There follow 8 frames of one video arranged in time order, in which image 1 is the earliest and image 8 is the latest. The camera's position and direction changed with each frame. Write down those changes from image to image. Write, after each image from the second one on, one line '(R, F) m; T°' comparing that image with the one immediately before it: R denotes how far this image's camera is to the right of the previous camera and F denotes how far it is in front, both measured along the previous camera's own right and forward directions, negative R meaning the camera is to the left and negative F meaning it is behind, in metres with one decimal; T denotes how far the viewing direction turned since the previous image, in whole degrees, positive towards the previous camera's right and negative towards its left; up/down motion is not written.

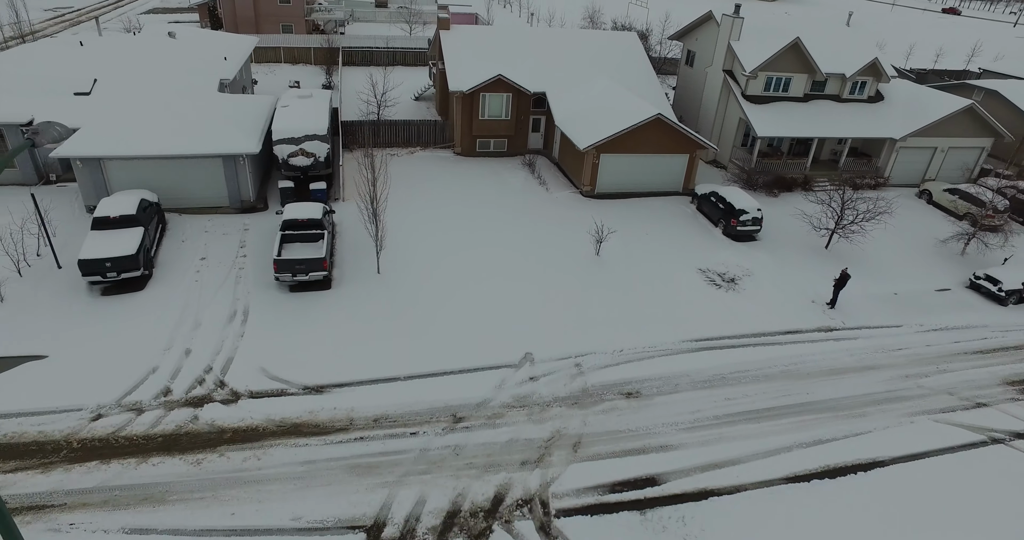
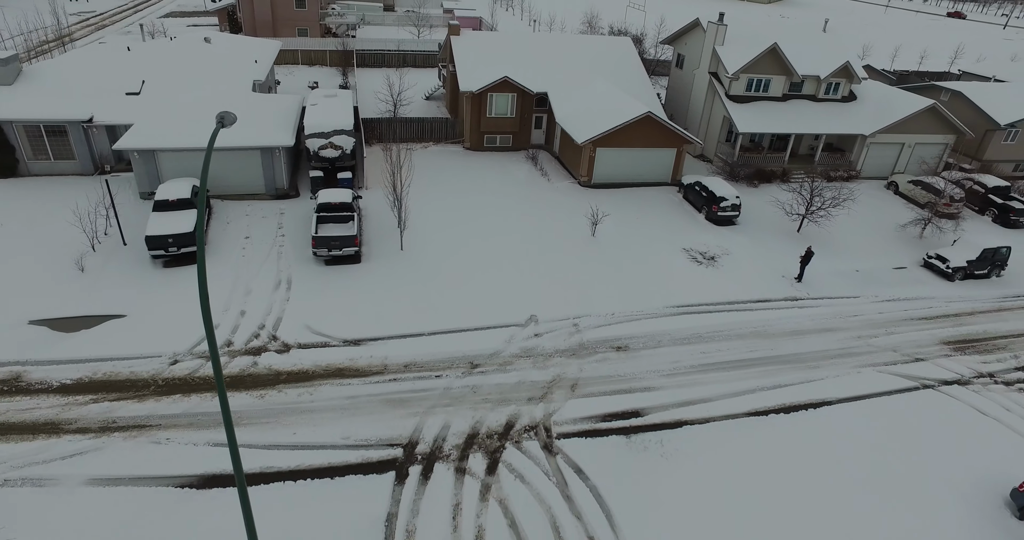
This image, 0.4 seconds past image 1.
(-0.1, -2.3) m; 0°
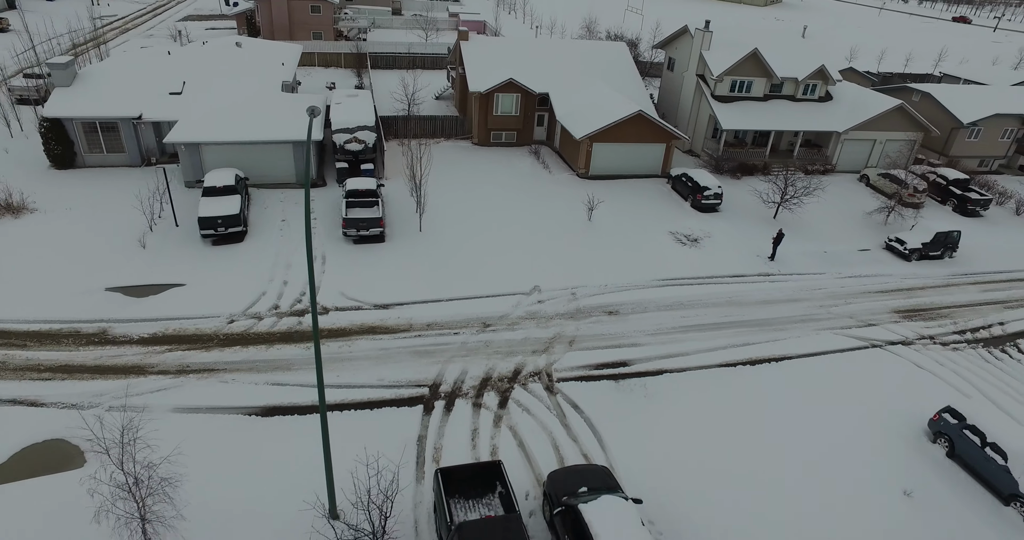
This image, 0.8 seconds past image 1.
(-0.1, -2.4) m; 0°
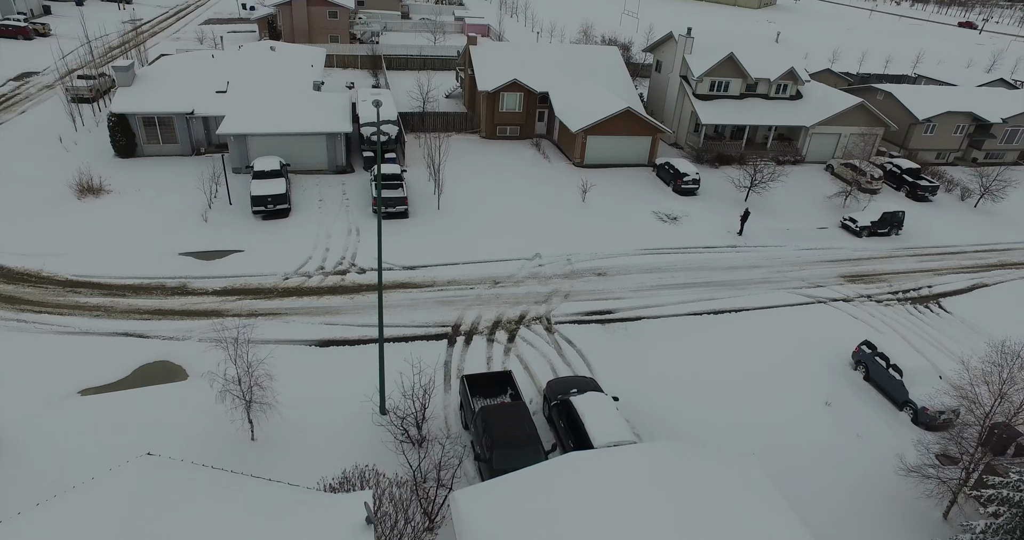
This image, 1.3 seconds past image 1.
(-0.1, -3.5) m; 0°
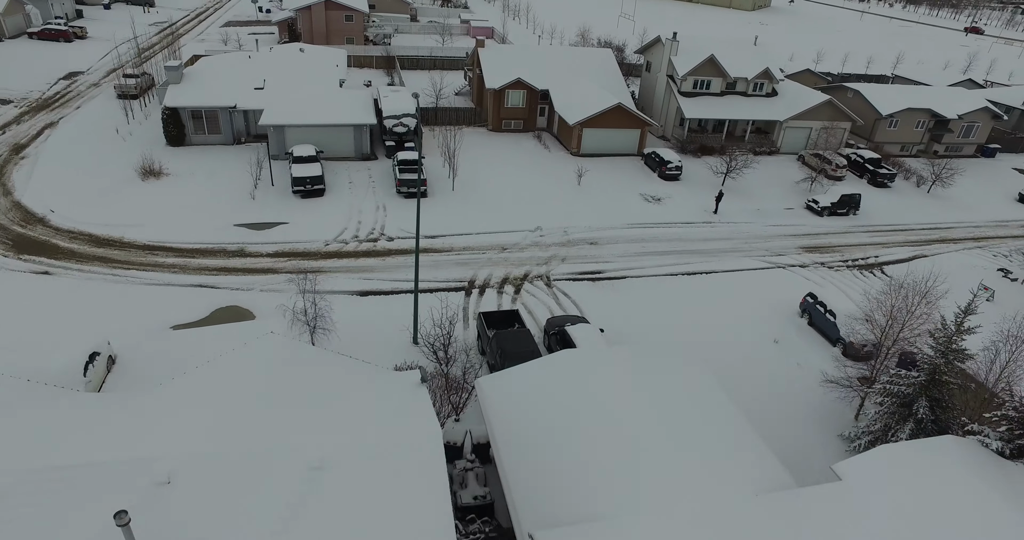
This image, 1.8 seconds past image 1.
(-0.1, -3.6) m; 0°
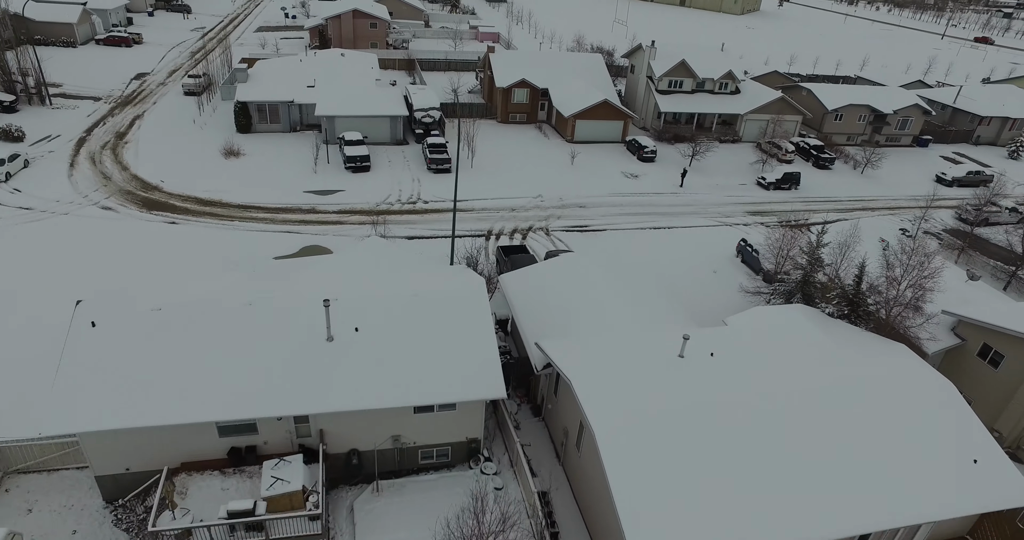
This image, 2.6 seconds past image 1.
(-0.3, -7.0) m; 0°
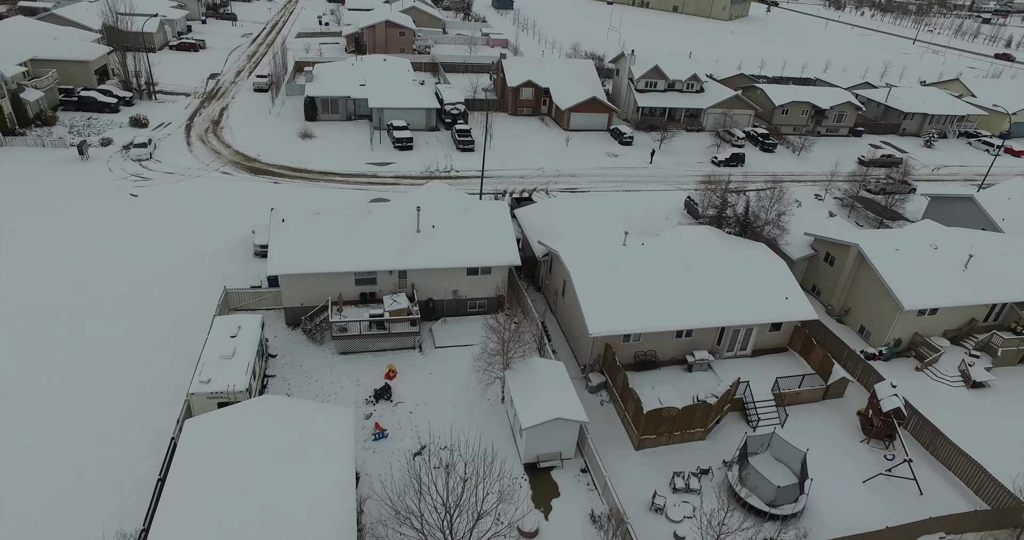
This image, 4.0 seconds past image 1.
(-0.3, -10.3) m; 0°
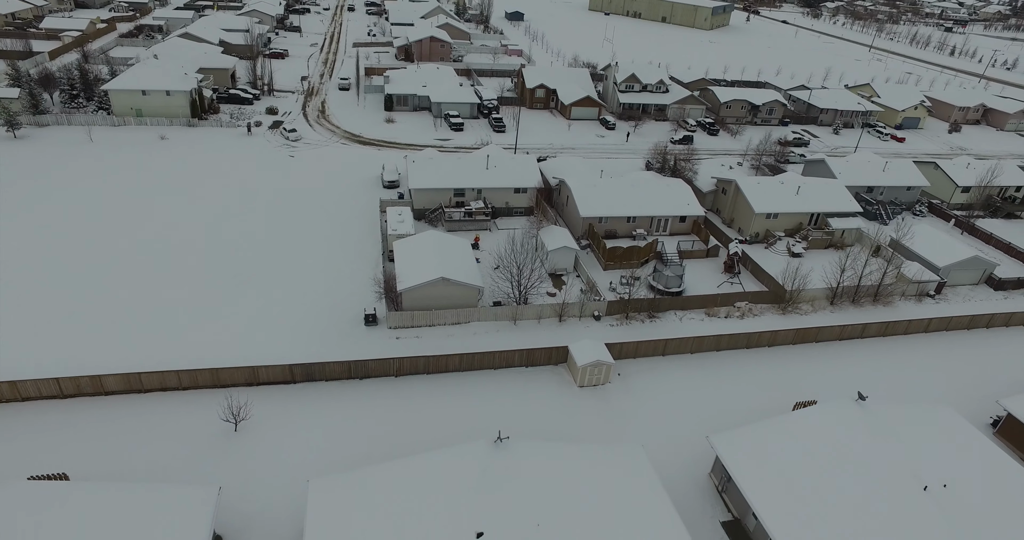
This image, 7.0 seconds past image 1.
(-1.6, -19.9) m; 0°
